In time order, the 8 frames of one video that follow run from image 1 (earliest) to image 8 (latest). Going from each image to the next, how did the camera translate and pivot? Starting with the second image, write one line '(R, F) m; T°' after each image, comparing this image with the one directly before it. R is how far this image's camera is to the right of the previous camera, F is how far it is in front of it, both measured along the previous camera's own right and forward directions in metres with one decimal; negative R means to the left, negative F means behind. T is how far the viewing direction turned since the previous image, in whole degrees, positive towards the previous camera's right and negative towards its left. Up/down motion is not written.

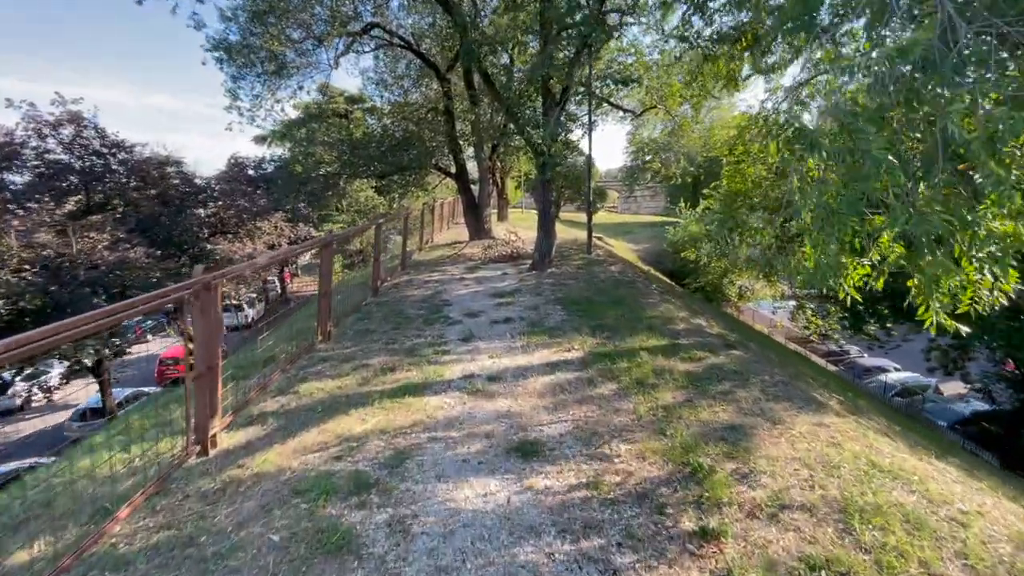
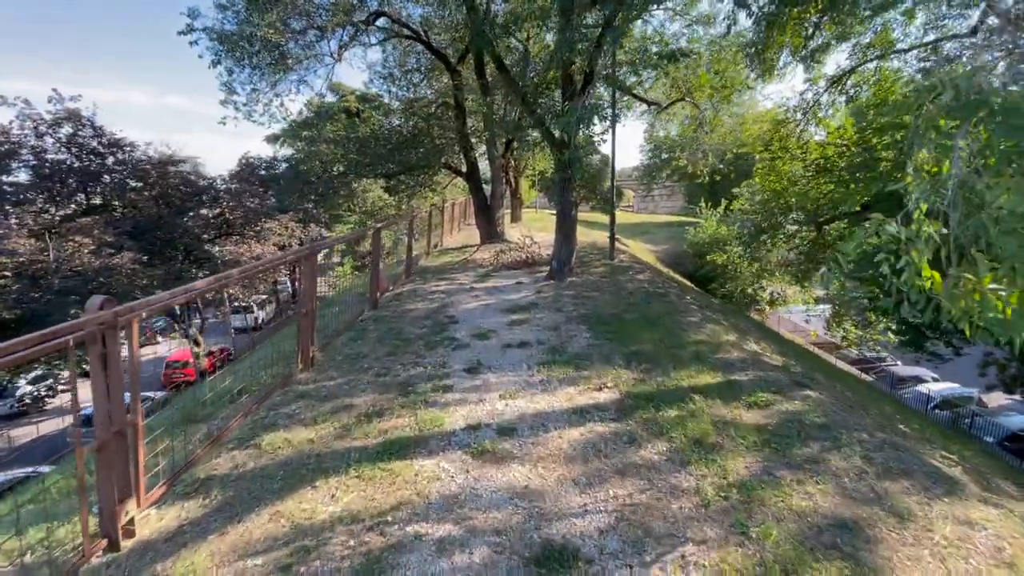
(0.0, +1.1) m; -2°
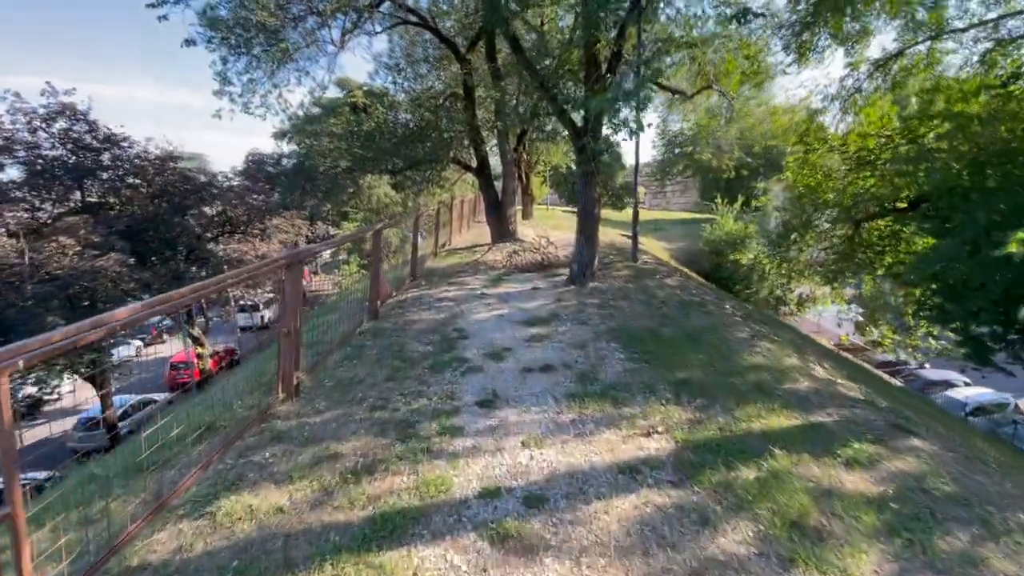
(-0.1, +0.9) m; -1°
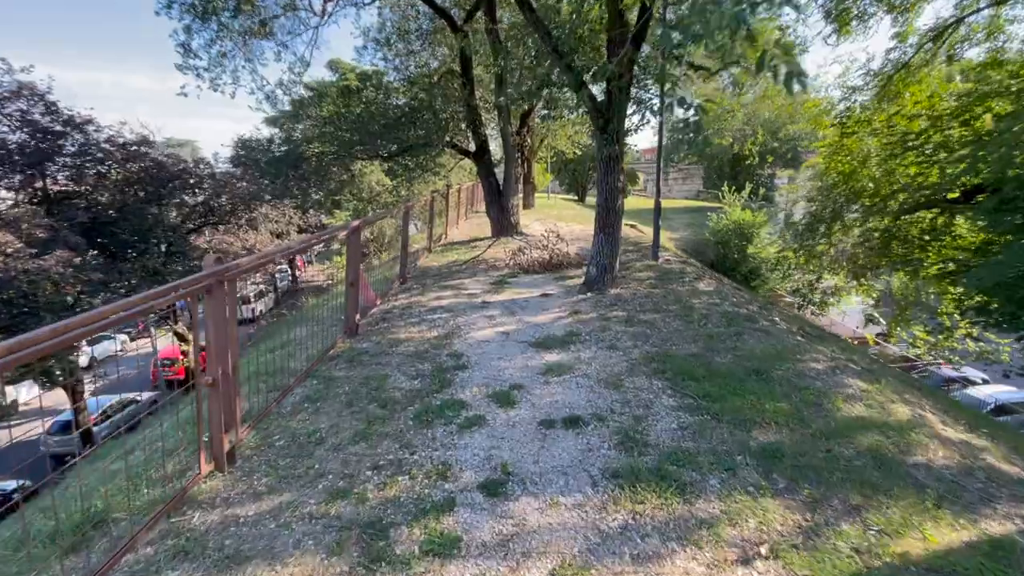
(-0.1, +1.3) m; 0°
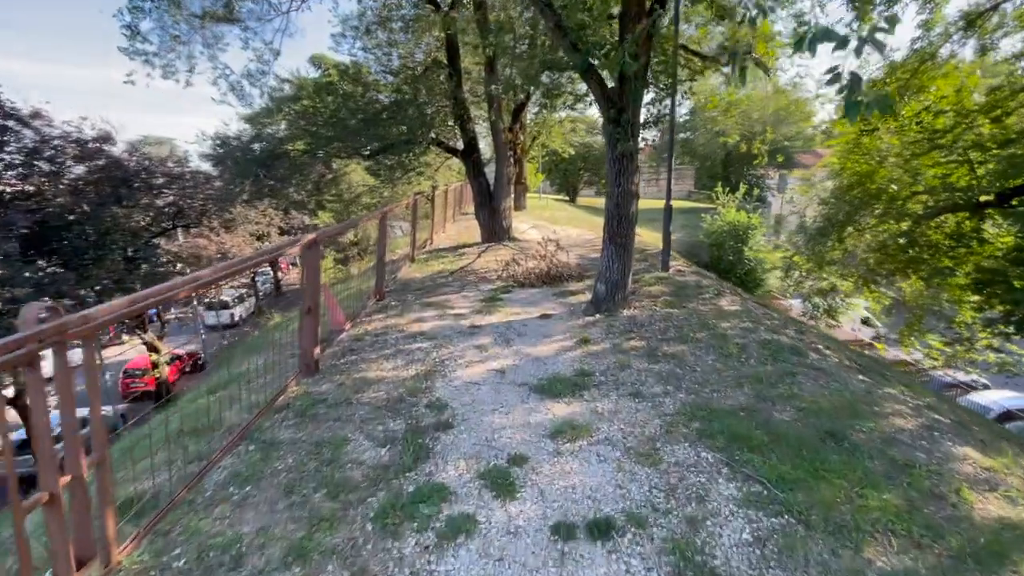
(-0.1, +1.1) m; +1°
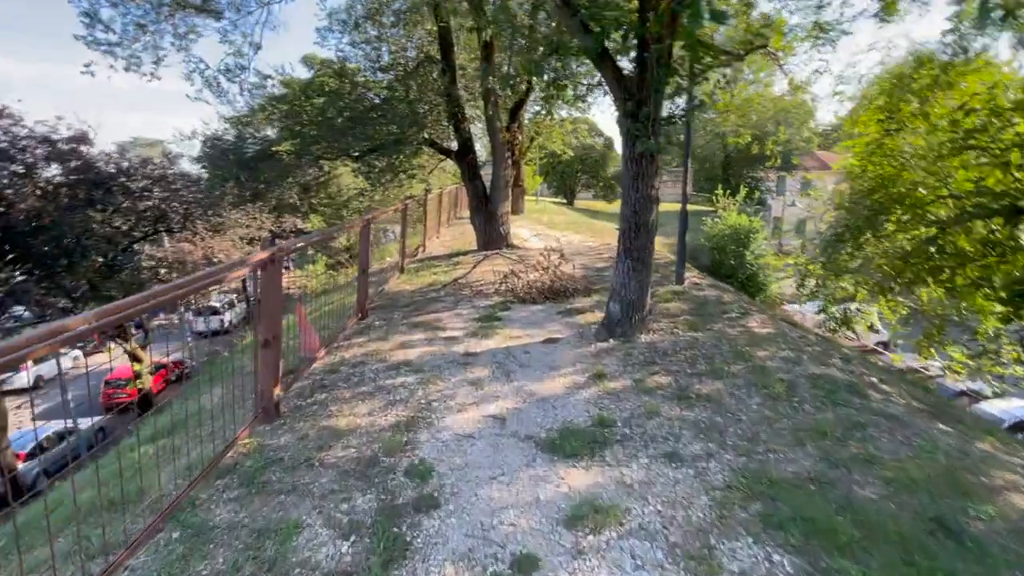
(0.0, +0.8) m; 0°
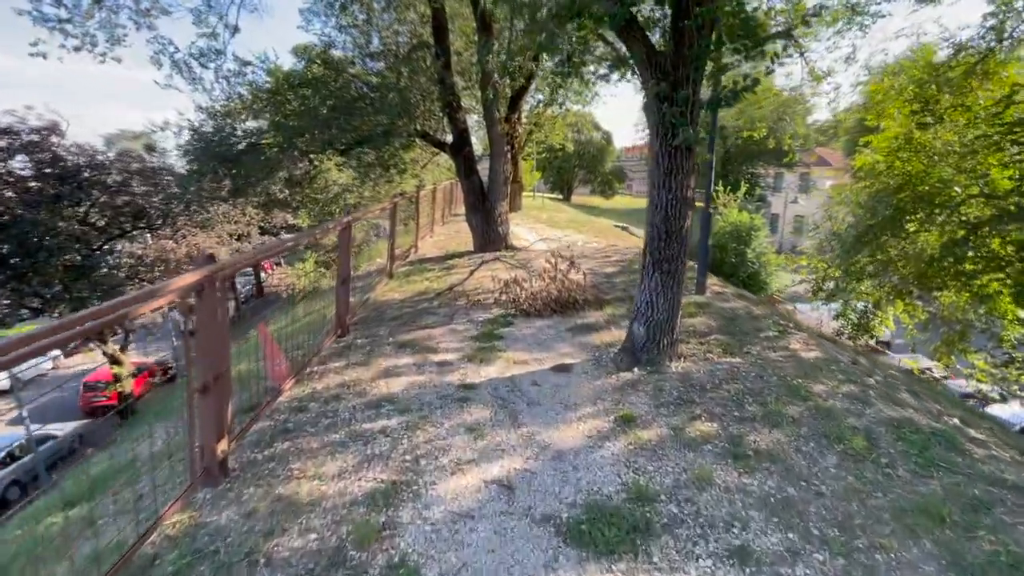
(-0.1, +0.8) m; +1°
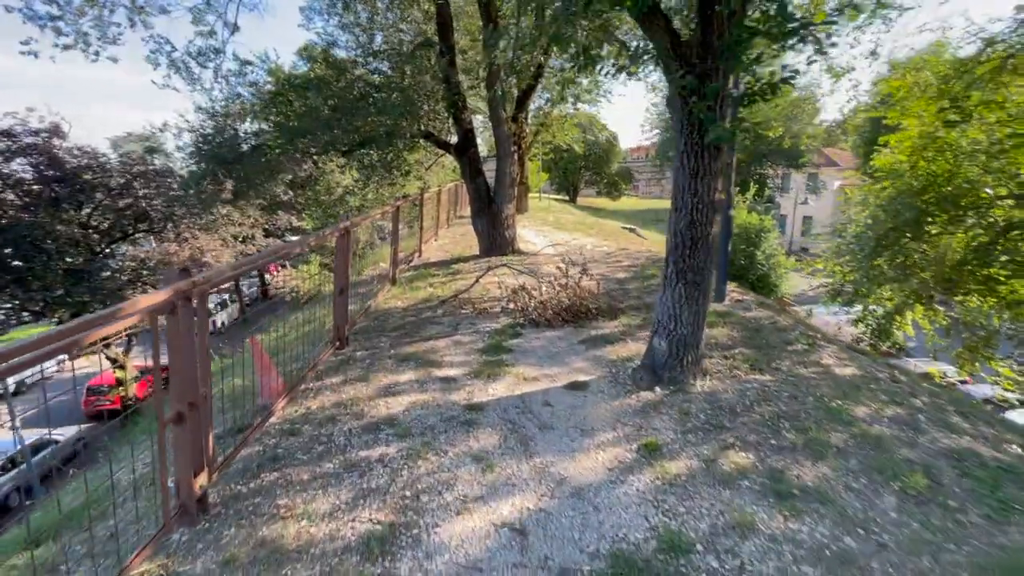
(0.0, +0.3) m; -1°
